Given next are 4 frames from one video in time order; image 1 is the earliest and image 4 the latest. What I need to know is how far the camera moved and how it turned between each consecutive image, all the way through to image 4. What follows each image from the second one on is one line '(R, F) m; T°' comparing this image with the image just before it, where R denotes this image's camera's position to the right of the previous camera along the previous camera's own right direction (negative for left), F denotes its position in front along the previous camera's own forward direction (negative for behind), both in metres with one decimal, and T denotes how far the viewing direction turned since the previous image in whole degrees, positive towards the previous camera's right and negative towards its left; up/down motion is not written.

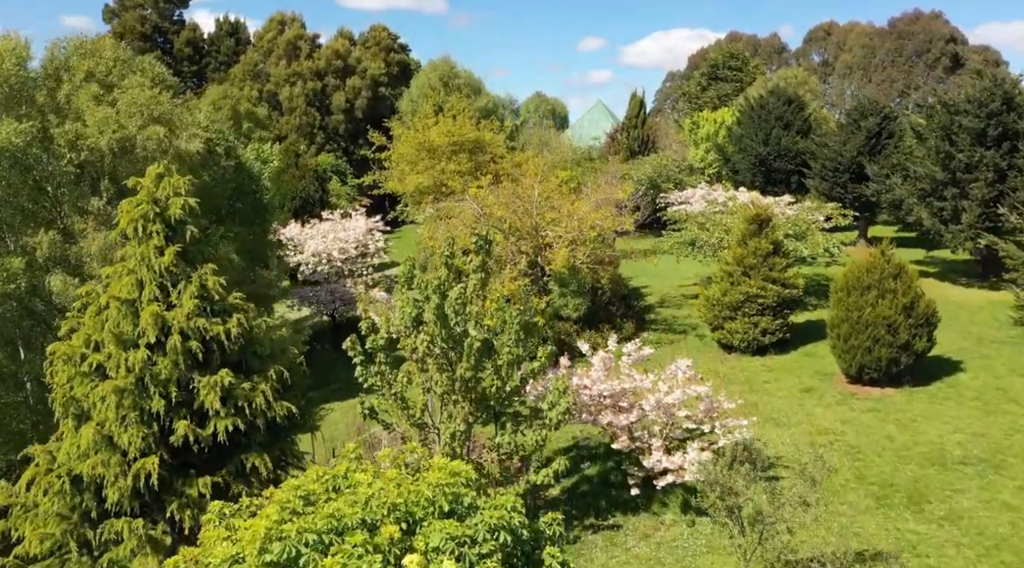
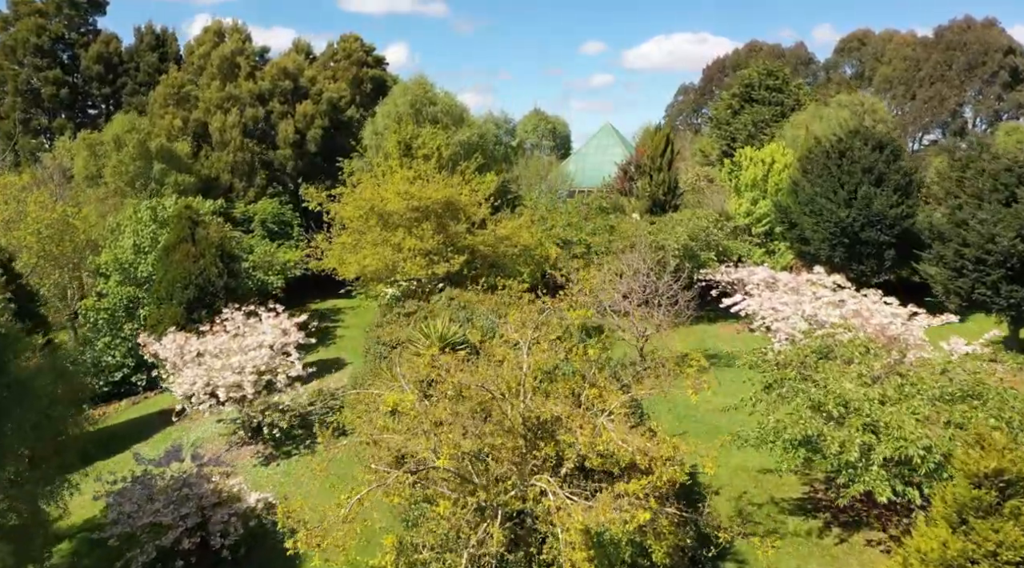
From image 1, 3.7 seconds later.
(+0.4, +8.6) m; 0°
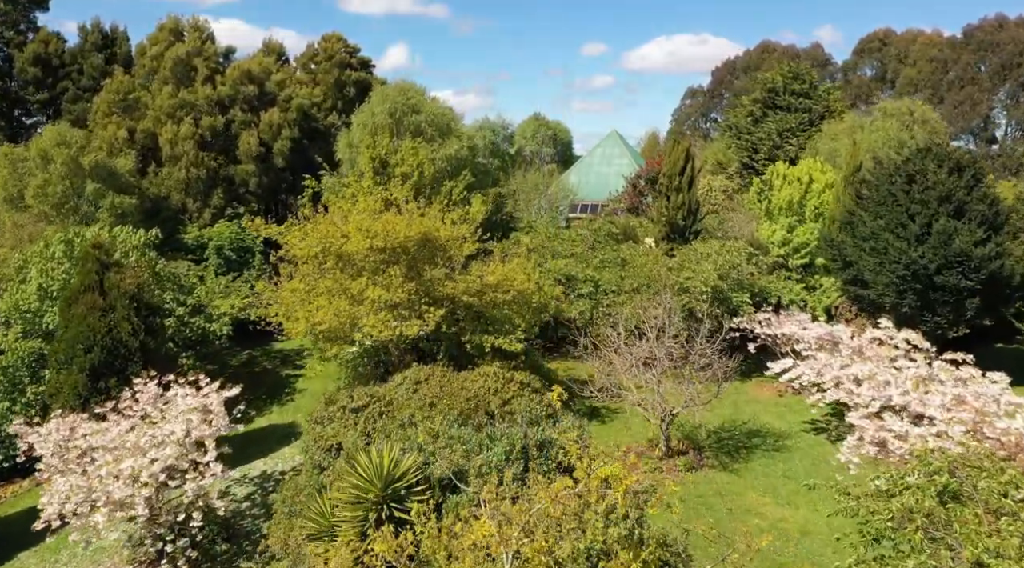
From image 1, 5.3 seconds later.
(+0.2, +4.3) m; 0°
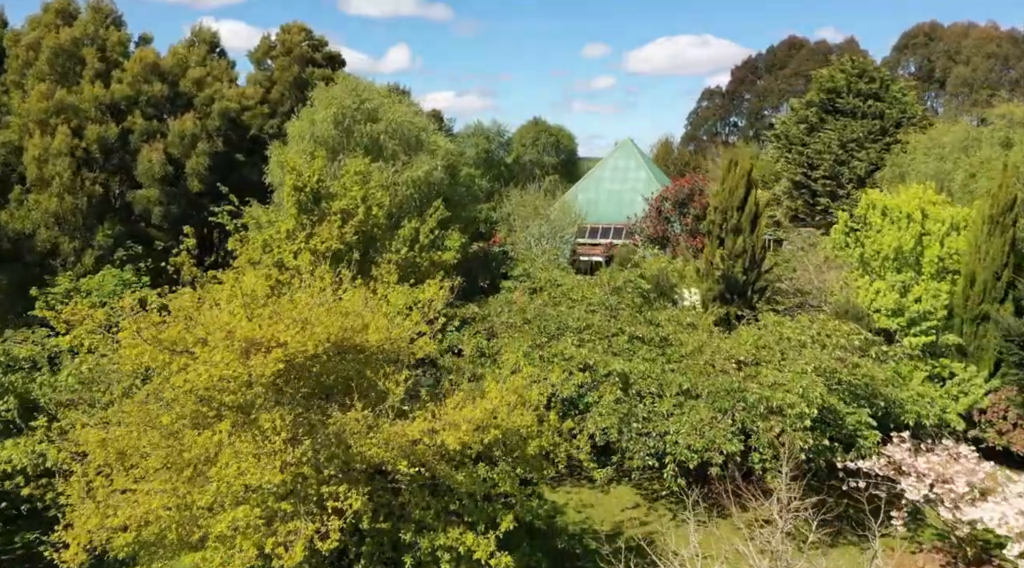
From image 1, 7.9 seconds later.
(+0.2, +7.5) m; 0°
